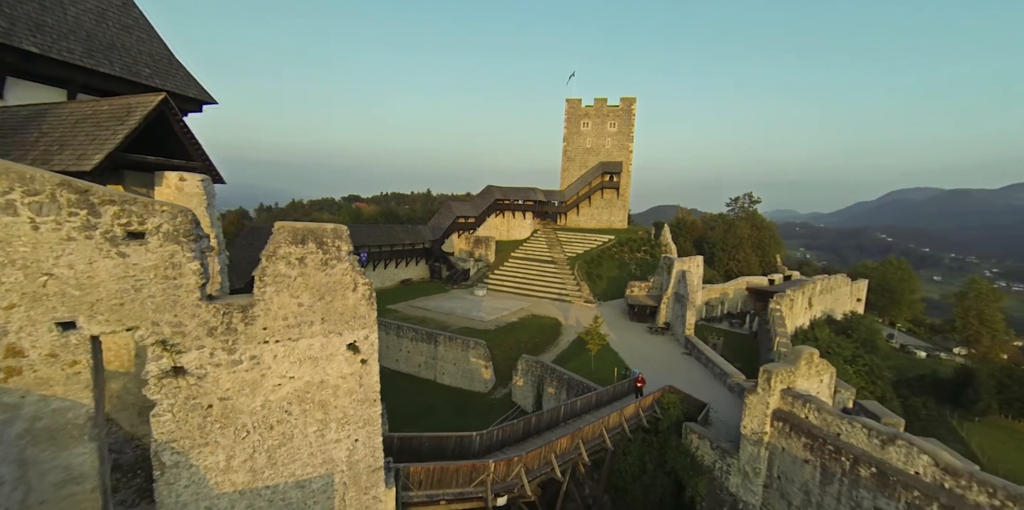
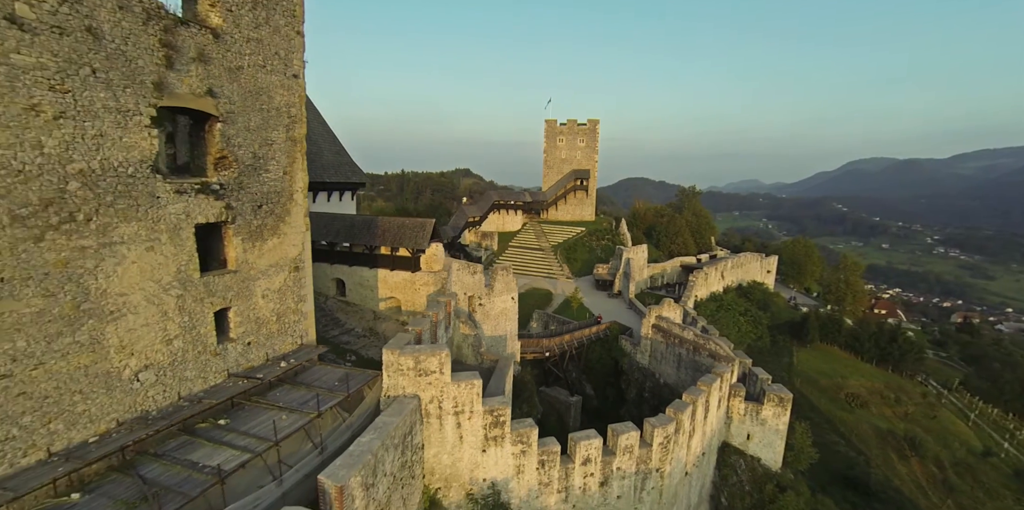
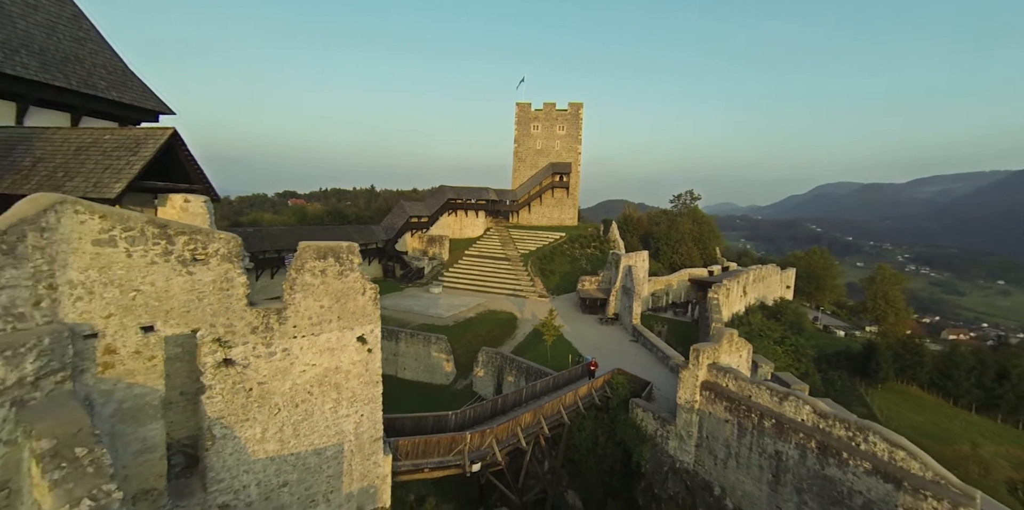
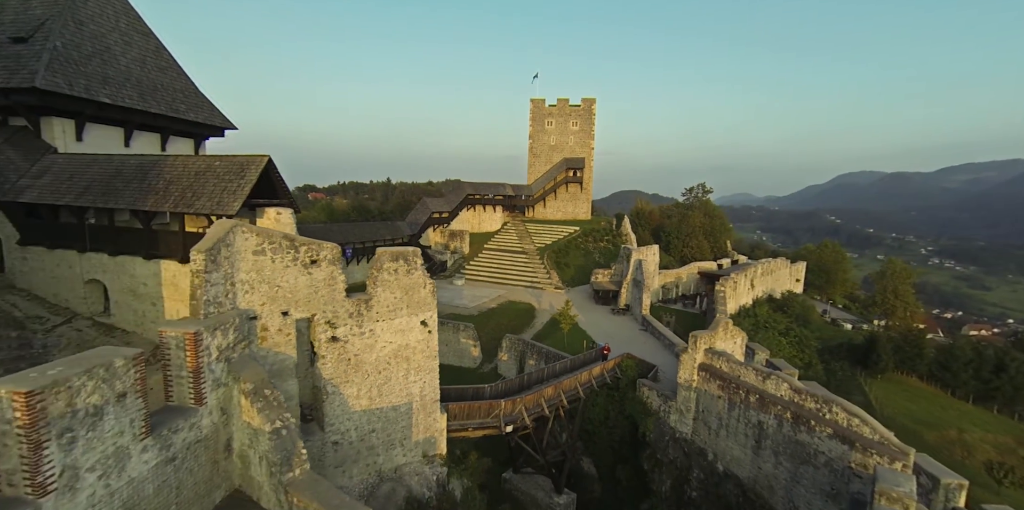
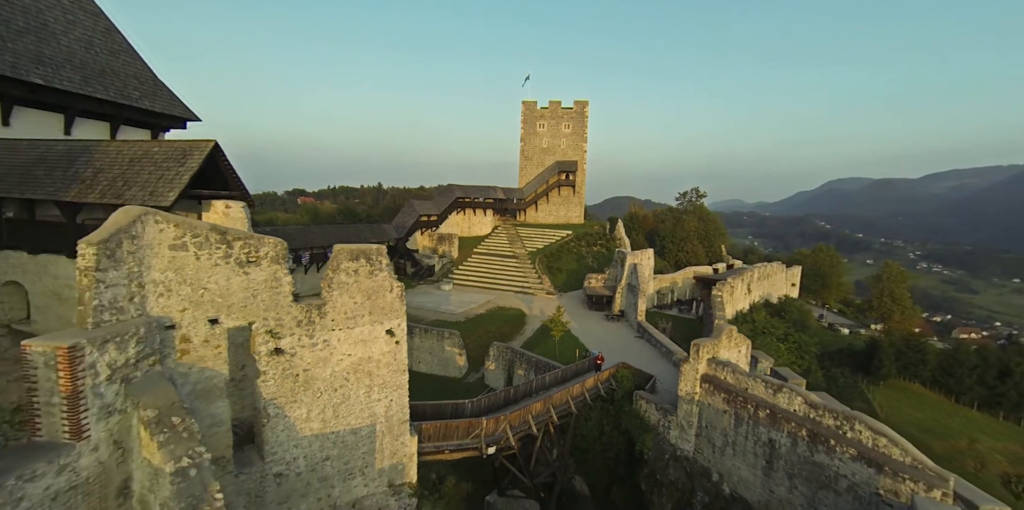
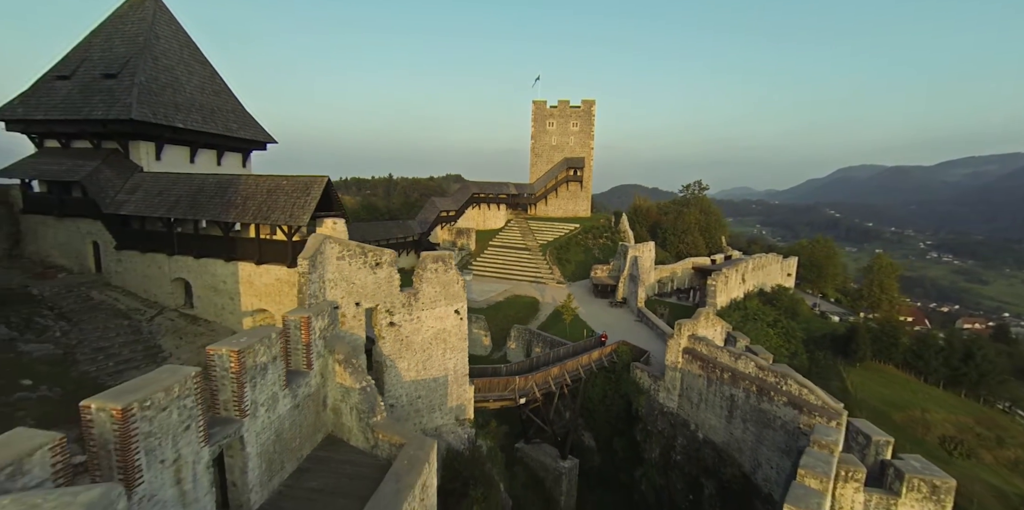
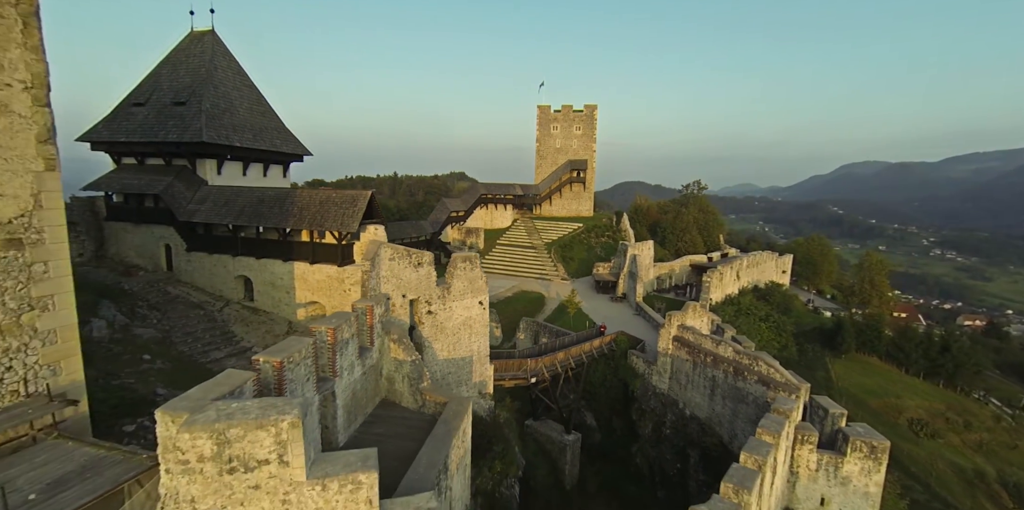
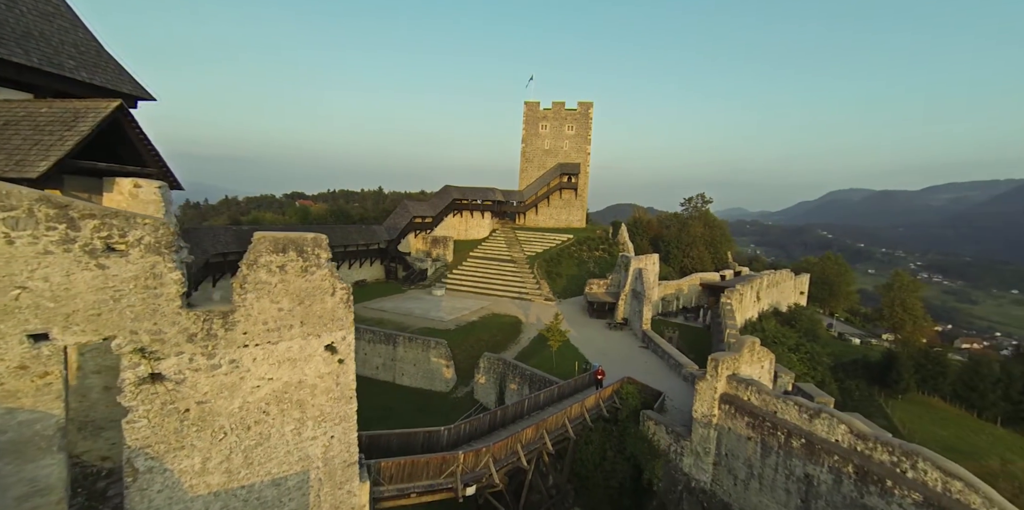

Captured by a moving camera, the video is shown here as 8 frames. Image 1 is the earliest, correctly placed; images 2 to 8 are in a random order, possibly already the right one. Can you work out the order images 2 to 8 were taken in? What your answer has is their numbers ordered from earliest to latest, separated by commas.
8, 3, 5, 4, 6, 7, 2
